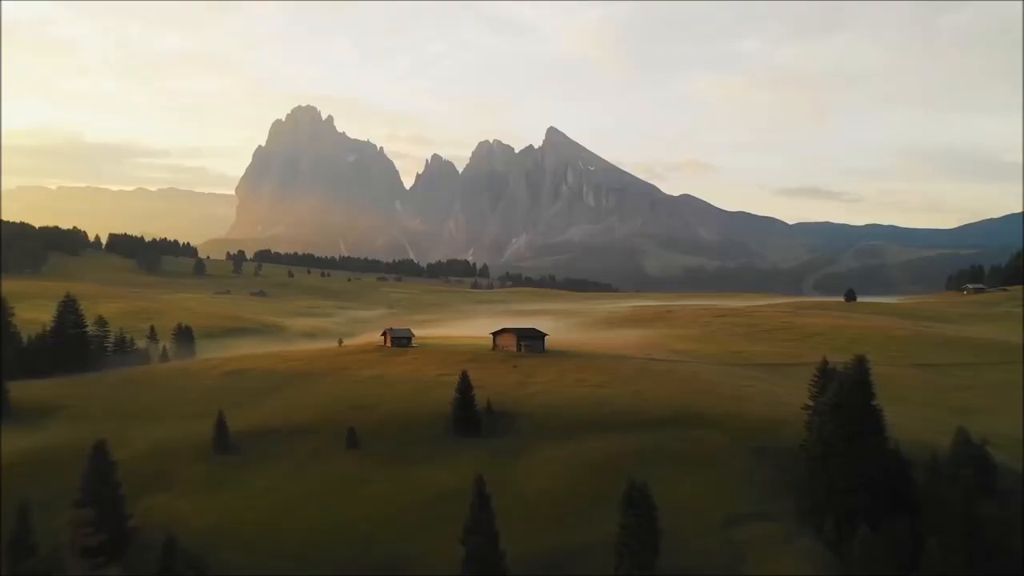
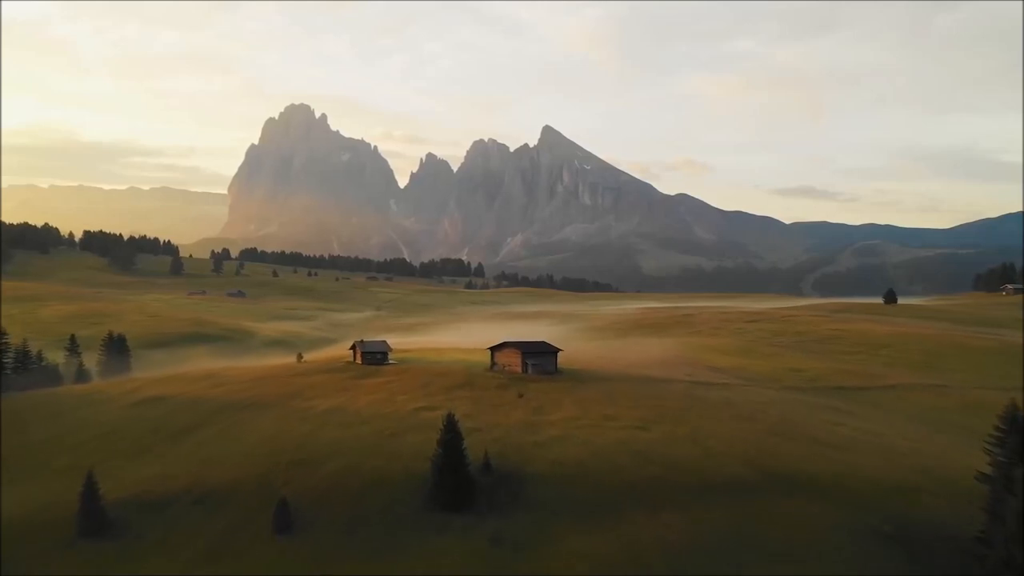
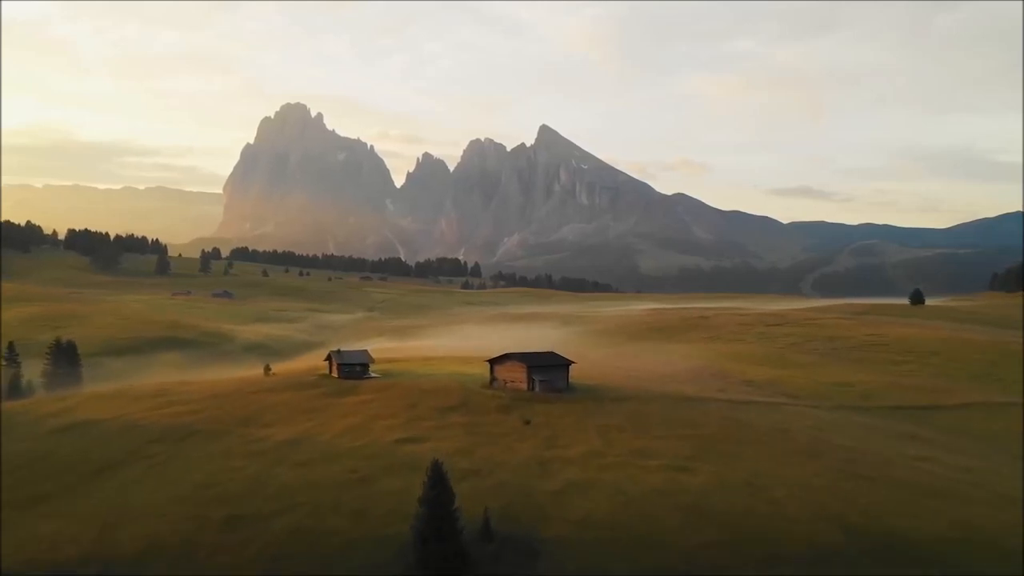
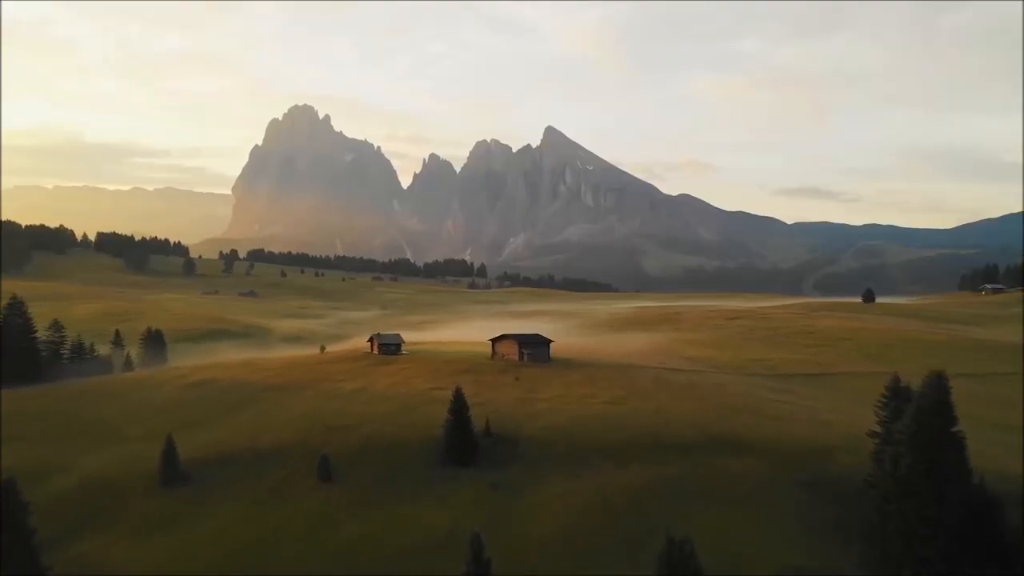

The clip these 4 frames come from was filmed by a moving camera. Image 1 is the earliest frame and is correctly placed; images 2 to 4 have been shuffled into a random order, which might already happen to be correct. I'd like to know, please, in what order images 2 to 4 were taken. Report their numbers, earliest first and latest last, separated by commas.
4, 2, 3
